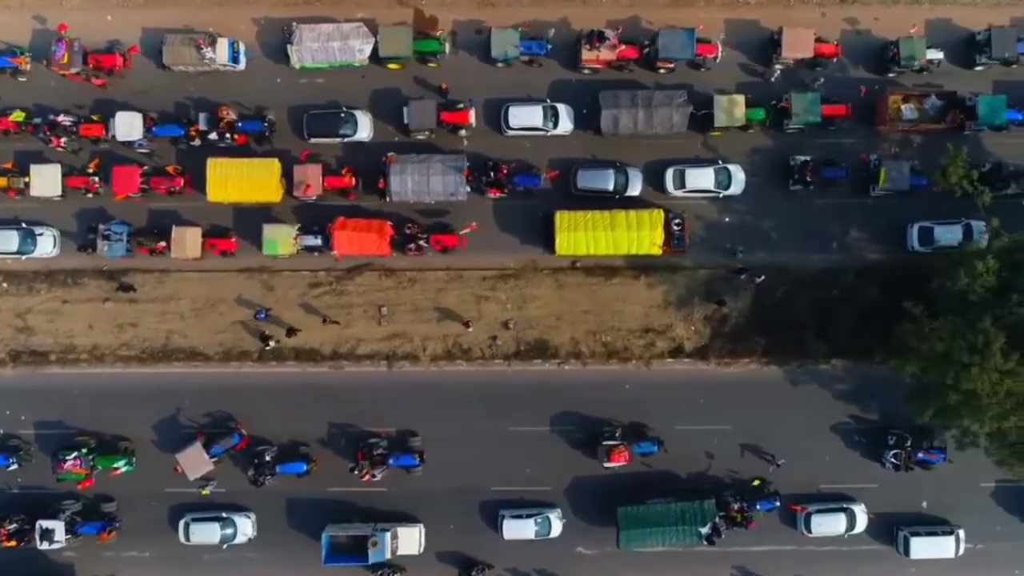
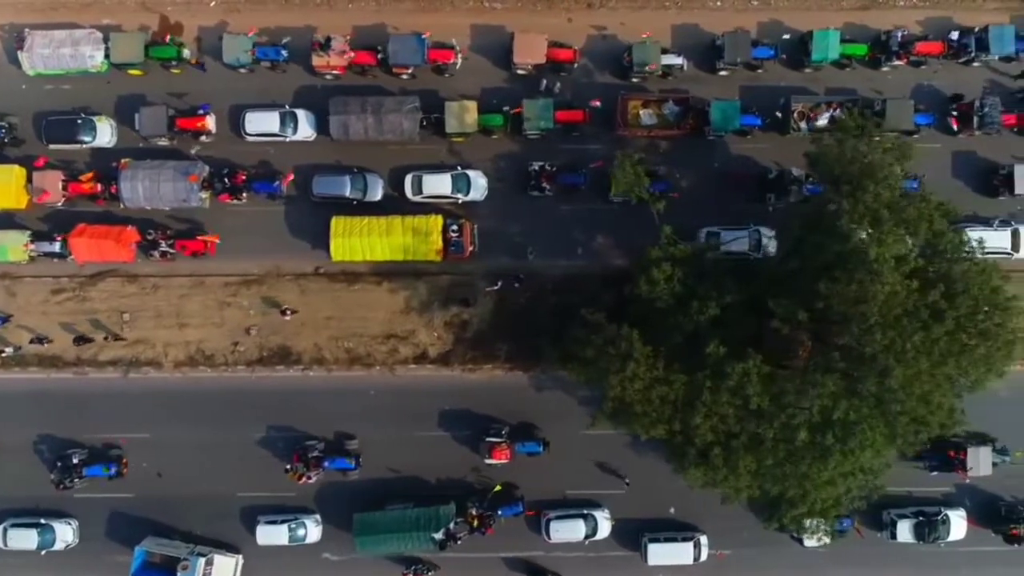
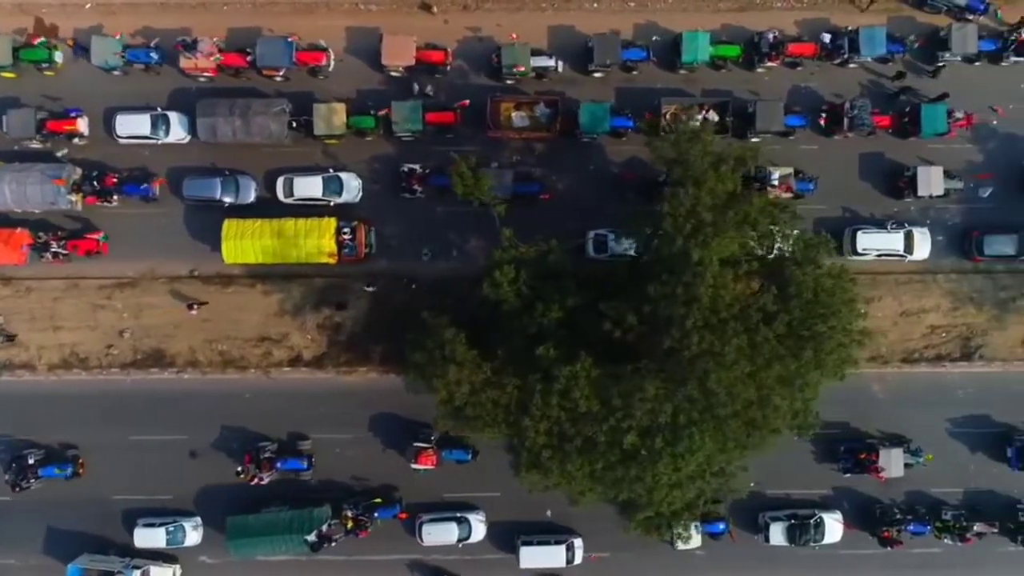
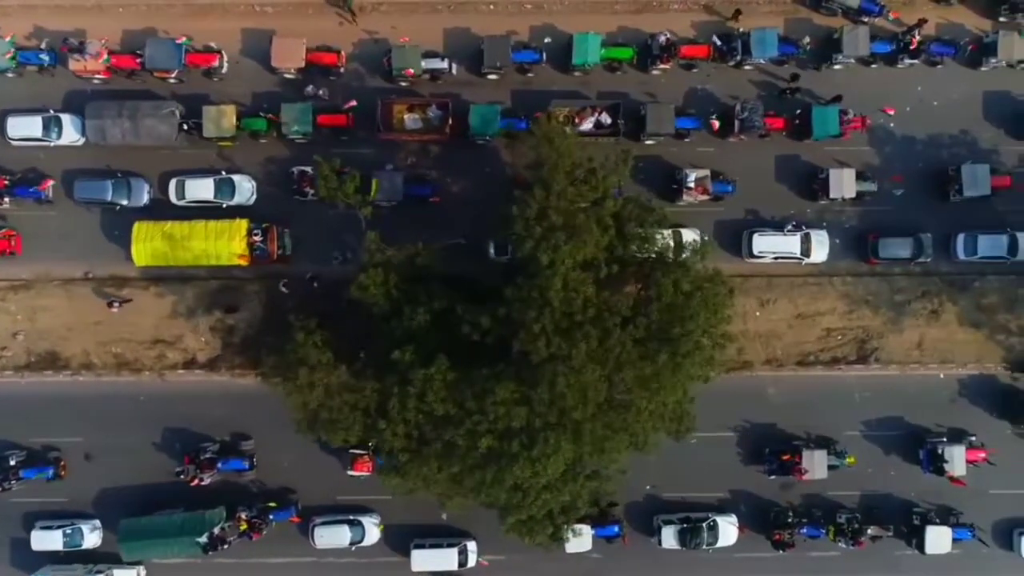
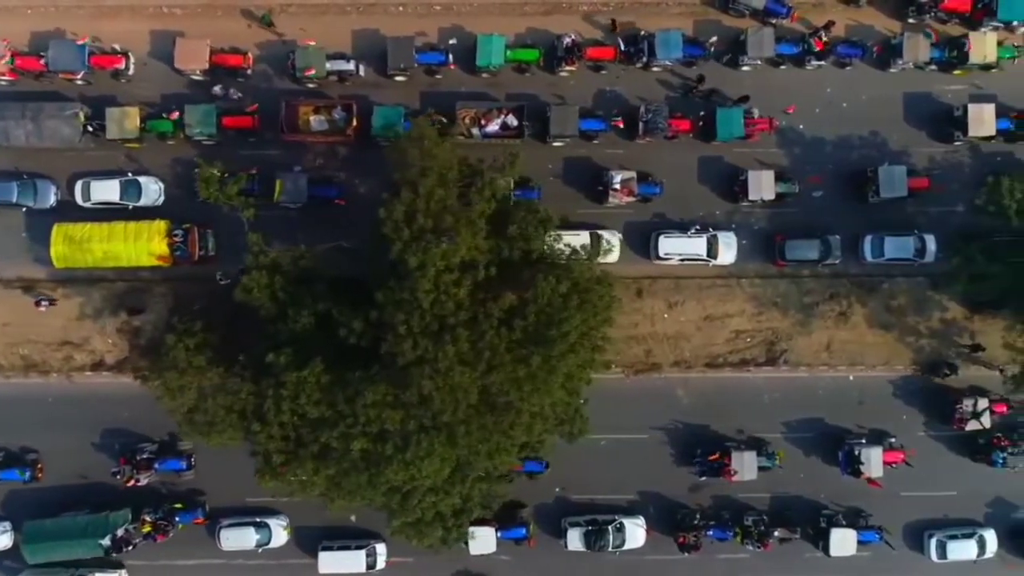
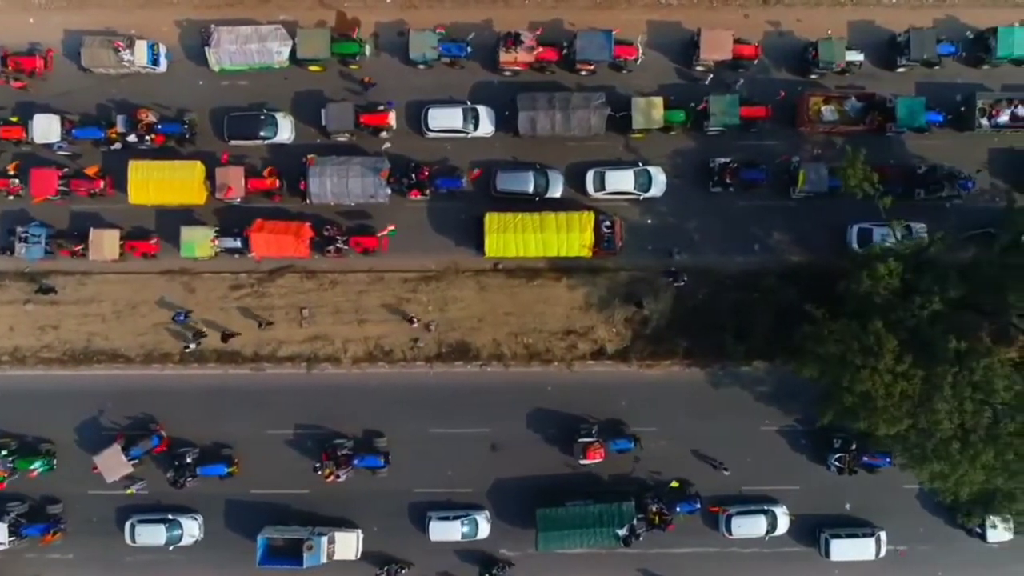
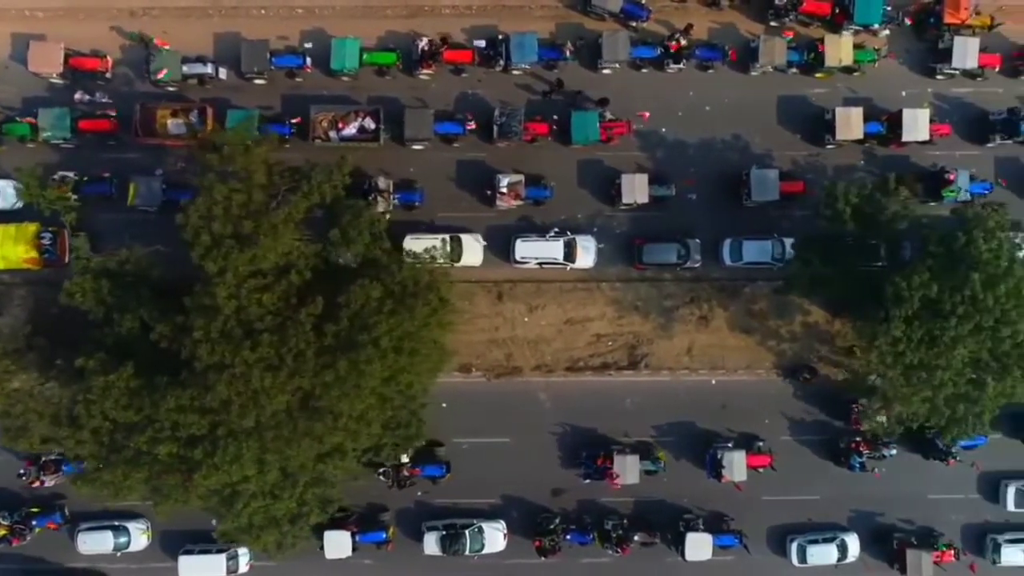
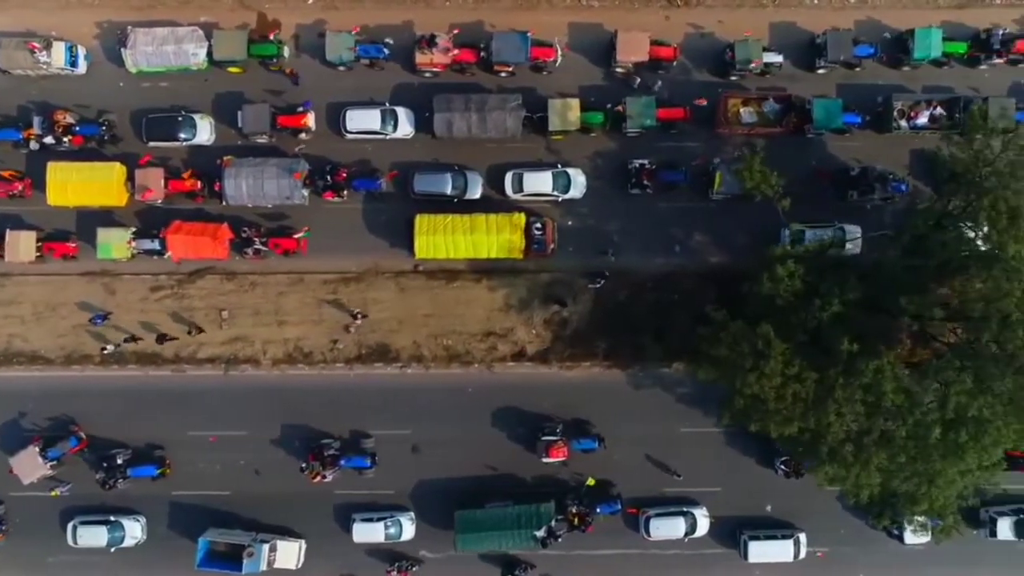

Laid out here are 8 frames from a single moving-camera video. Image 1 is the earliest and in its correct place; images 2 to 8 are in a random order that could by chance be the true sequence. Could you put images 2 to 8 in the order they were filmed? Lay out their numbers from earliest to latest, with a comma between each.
6, 8, 2, 3, 4, 5, 7
